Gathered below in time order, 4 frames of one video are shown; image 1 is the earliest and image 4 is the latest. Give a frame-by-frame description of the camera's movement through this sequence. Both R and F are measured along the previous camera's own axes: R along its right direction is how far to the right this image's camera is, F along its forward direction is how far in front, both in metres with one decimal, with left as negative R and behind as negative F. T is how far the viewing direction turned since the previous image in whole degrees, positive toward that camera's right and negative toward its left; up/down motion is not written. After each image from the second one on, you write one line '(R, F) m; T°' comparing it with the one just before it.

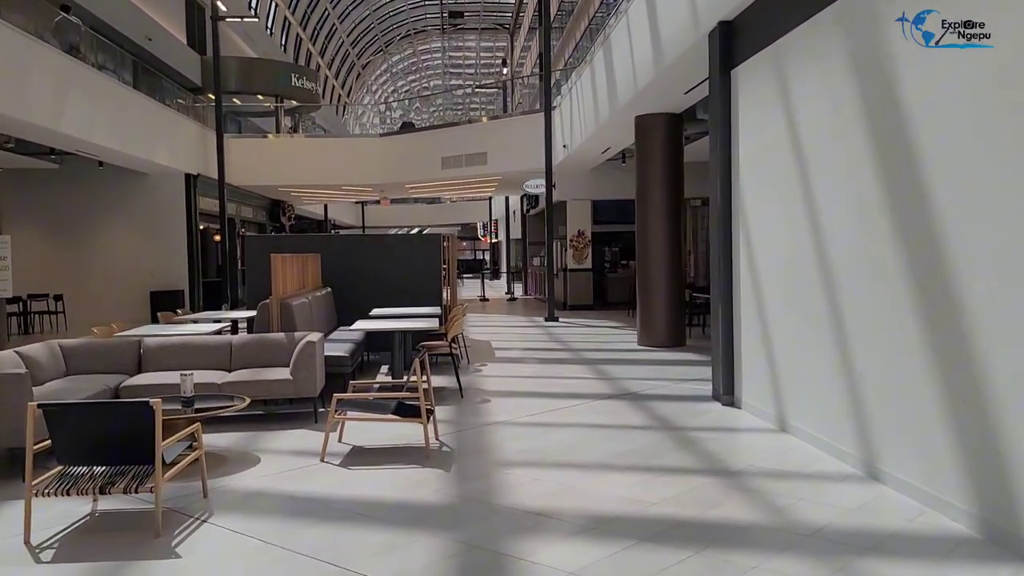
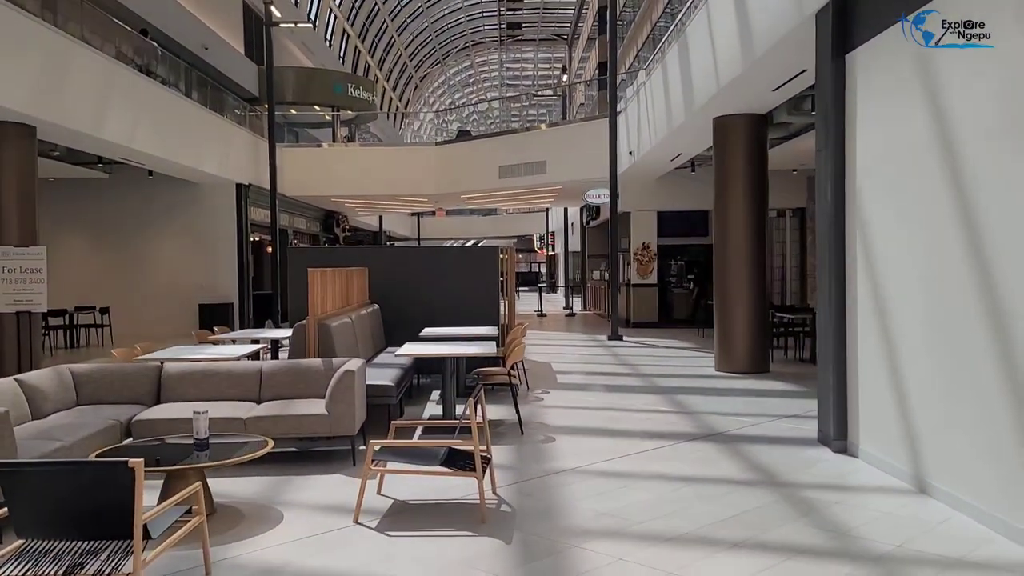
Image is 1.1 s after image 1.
(-0.1, +0.8) m; -4°
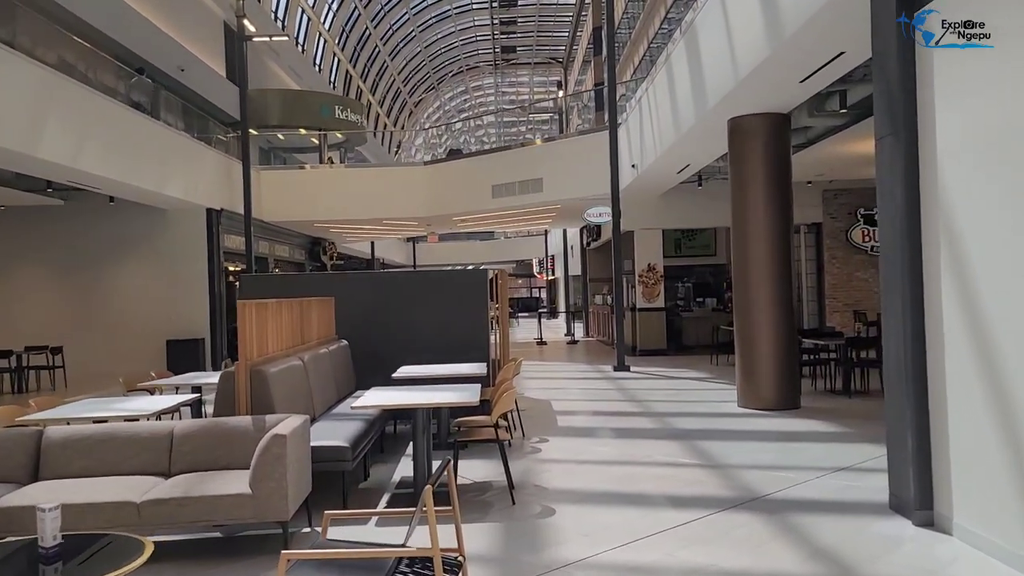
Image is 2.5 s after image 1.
(+0.1, +1.1) m; 0°
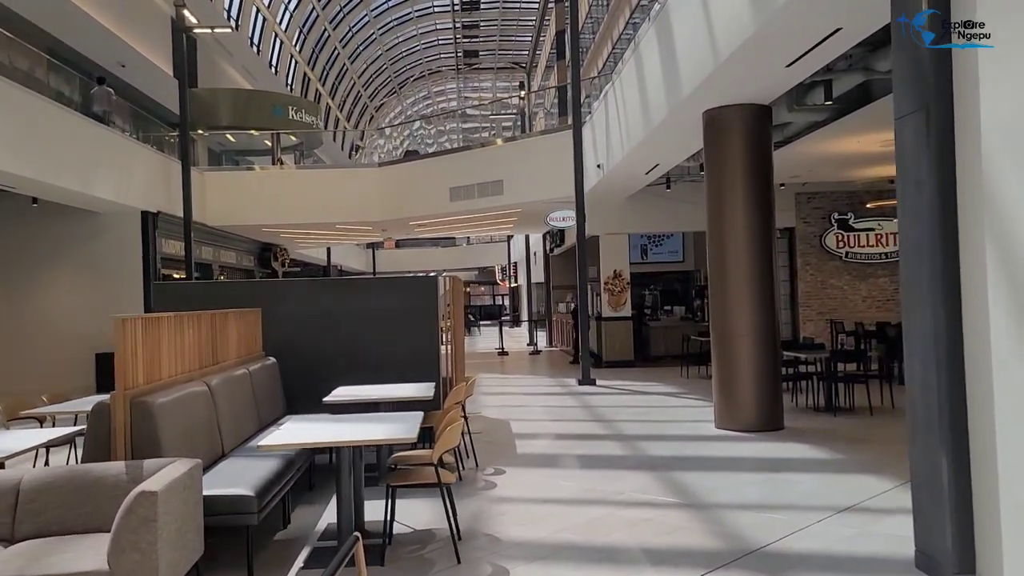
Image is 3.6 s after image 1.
(+0.1, +0.8) m; +2°
